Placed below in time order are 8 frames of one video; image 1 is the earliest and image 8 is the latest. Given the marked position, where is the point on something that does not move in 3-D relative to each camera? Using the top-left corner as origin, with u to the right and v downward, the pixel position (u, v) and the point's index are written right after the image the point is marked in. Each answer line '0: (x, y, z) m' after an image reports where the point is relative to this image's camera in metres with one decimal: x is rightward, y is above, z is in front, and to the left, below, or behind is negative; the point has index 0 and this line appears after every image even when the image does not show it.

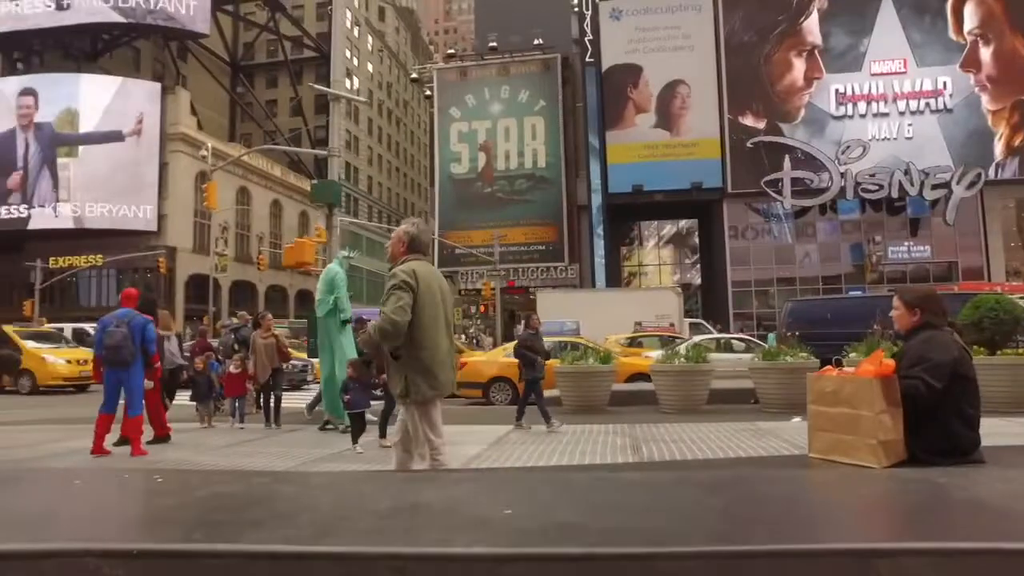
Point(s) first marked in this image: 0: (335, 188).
0: (-3.8, +2.1, +14.2) m
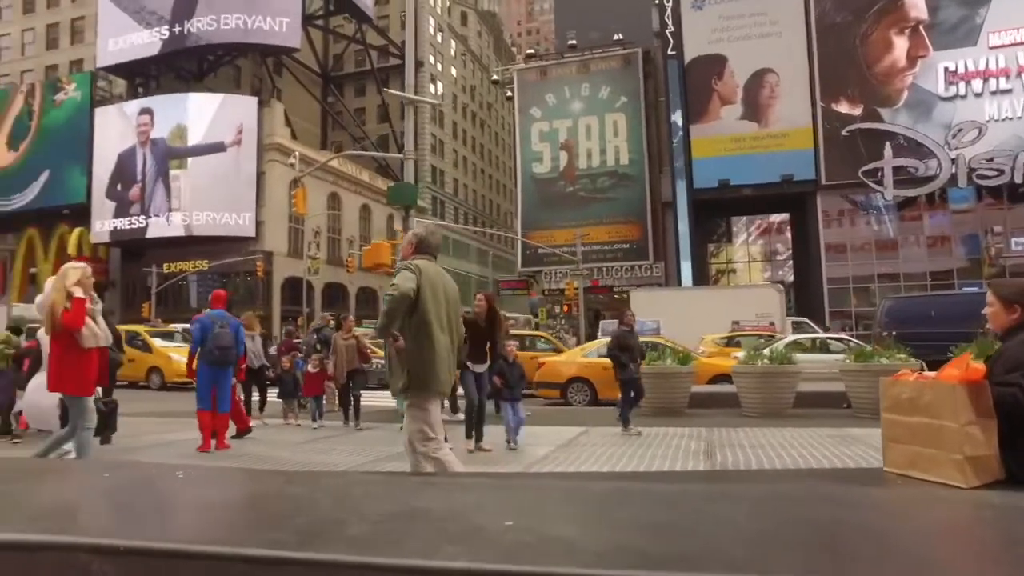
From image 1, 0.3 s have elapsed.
0: (-2.2, +2.1, +14.5) m
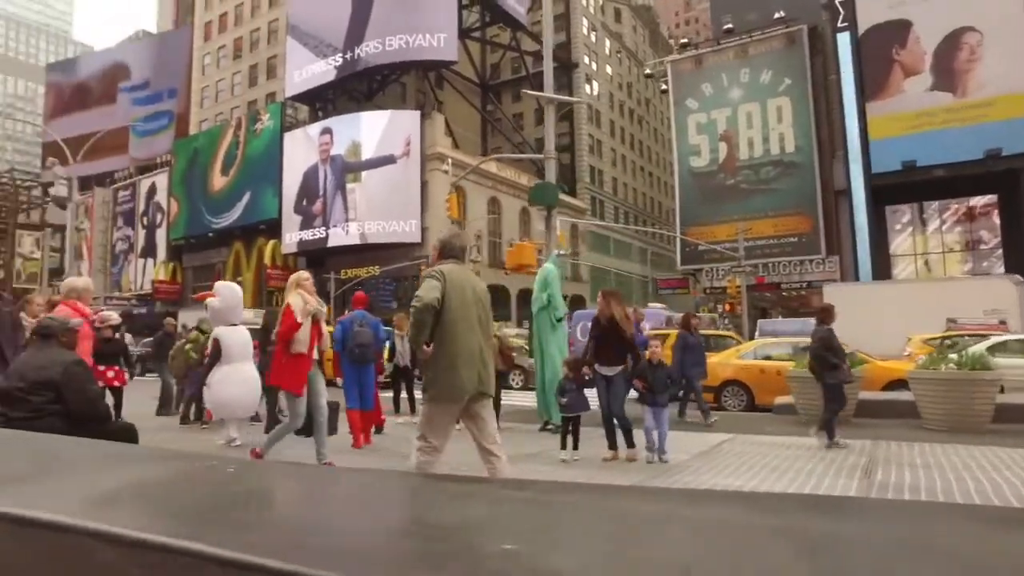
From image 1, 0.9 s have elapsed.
0: (+0.8, +2.1, +14.4) m
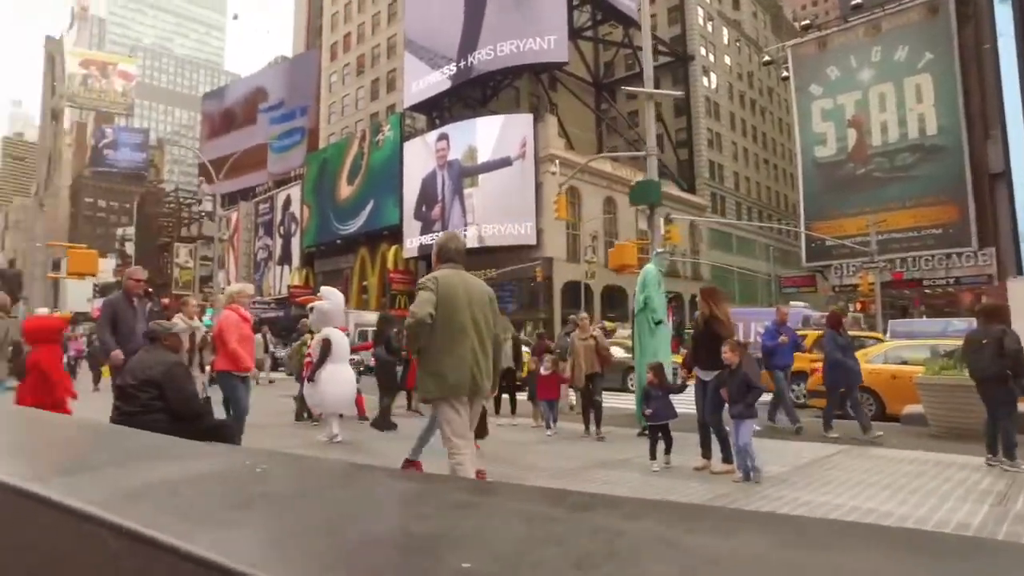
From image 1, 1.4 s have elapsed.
0: (+3.0, +2.1, +14.0) m
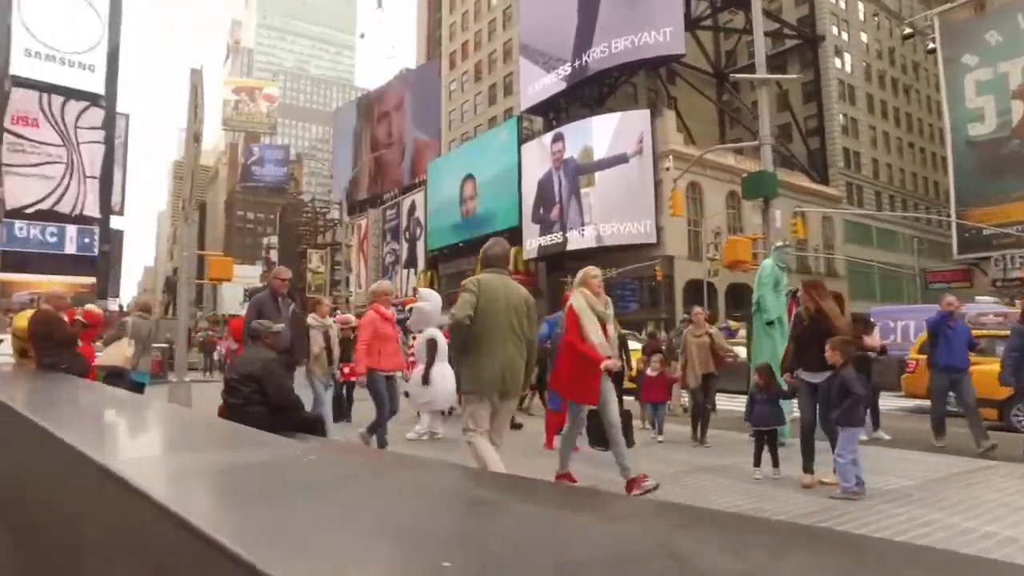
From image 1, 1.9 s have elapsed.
0: (+5.1, +2.1, +13.2) m
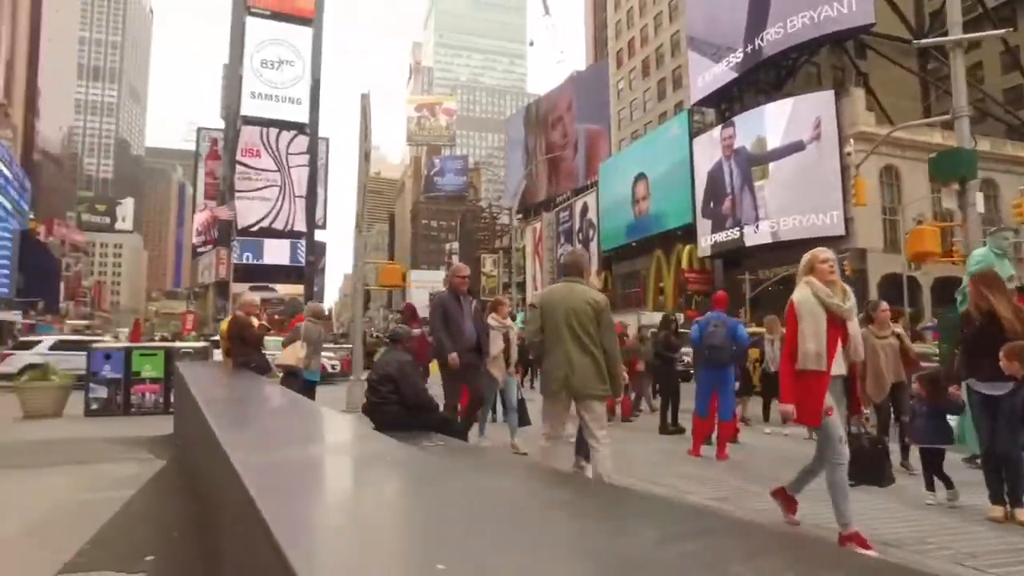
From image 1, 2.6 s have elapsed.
0: (+7.8, +2.2, +11.5) m
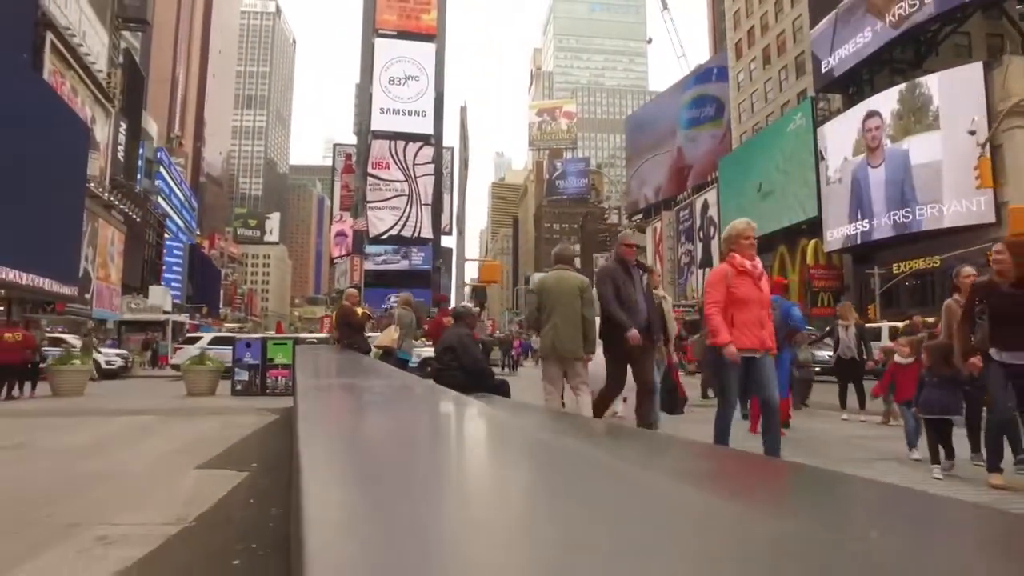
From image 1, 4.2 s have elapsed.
0: (+9.1, +2.5, +11.0) m
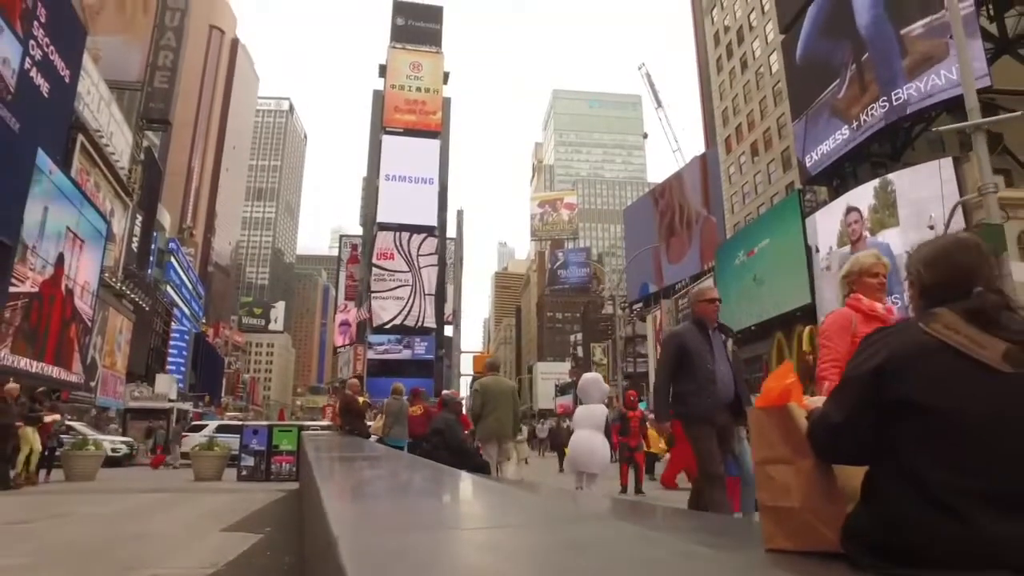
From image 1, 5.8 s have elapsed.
0: (+8.8, +0.9, +12.3) m
